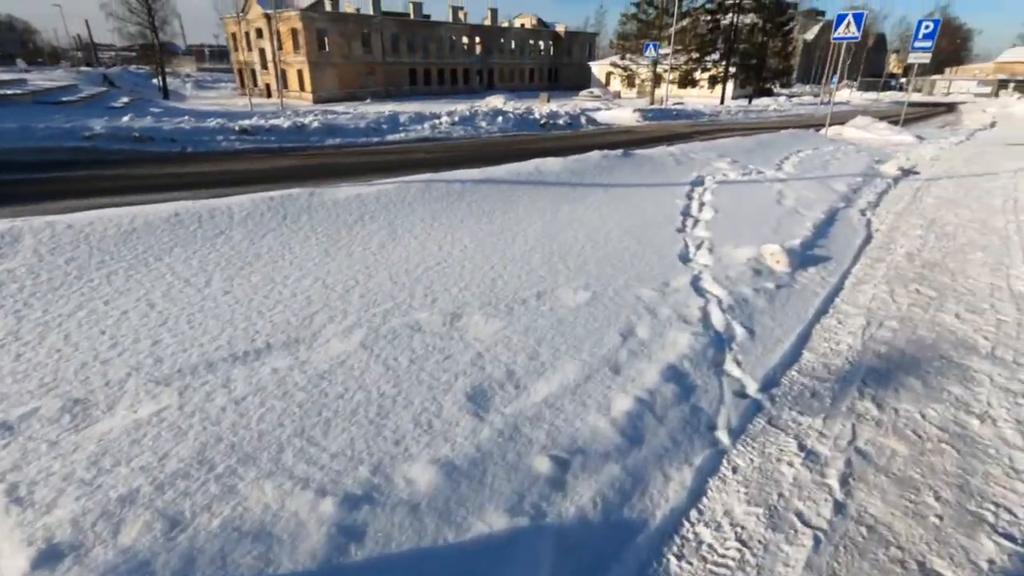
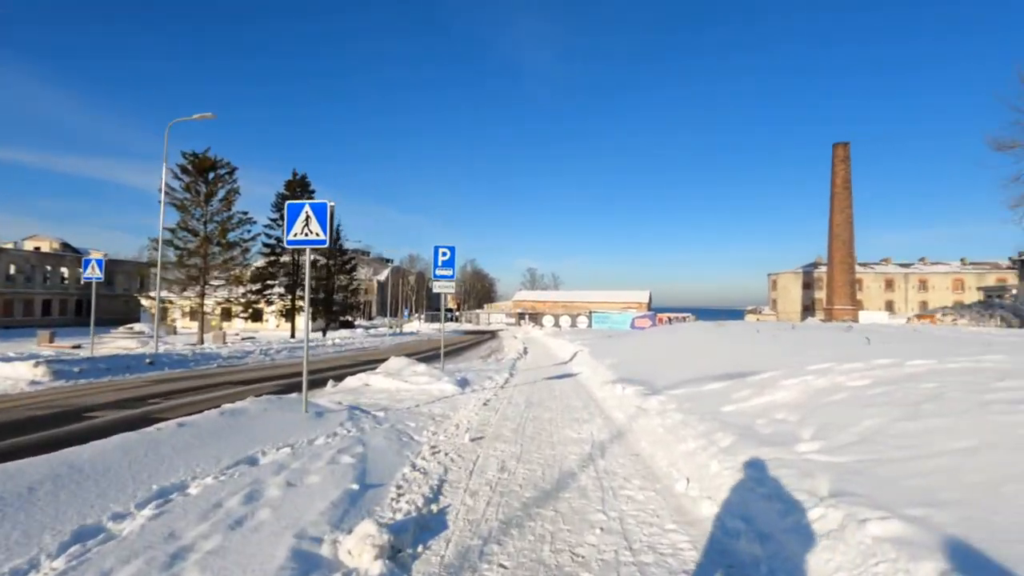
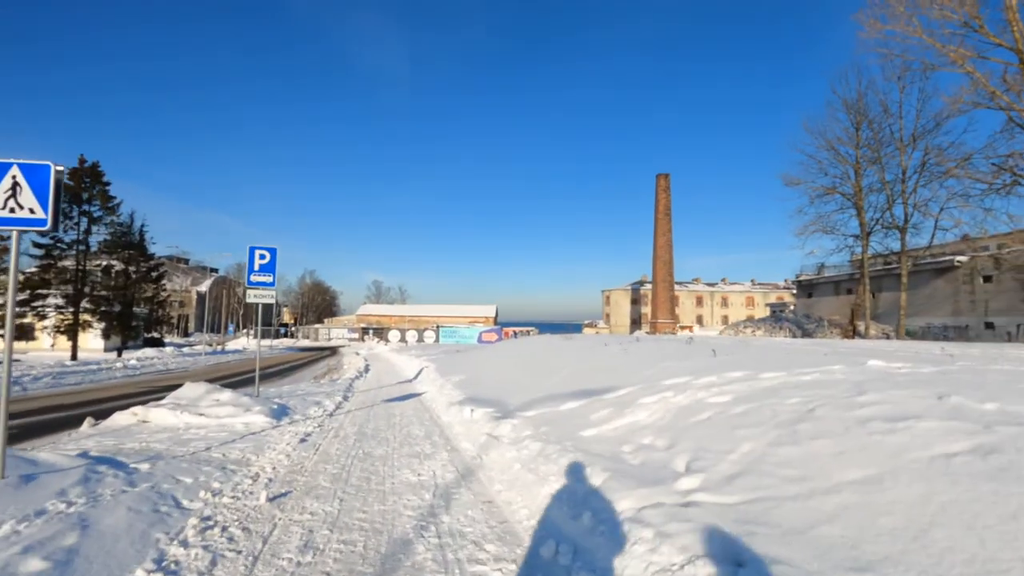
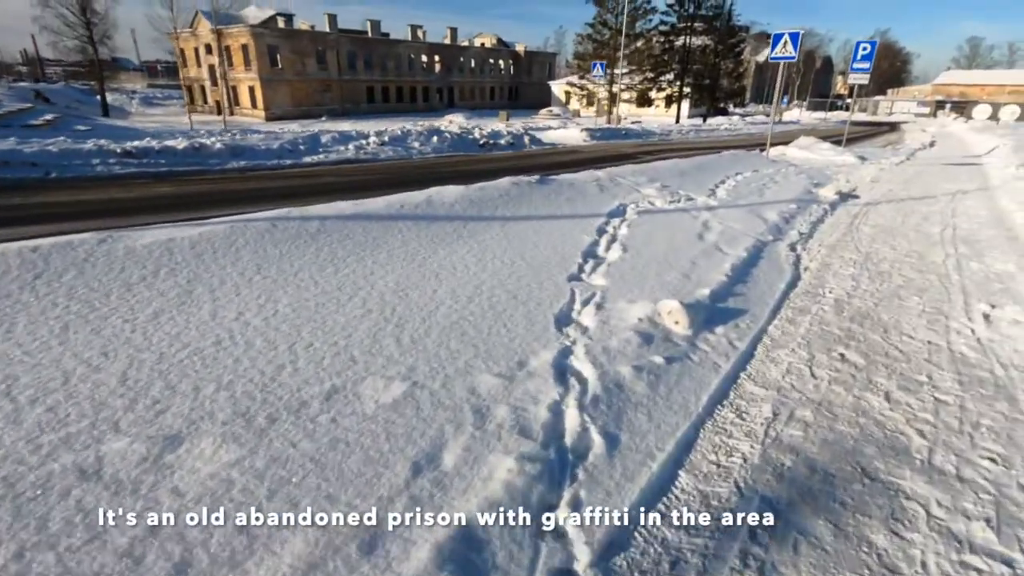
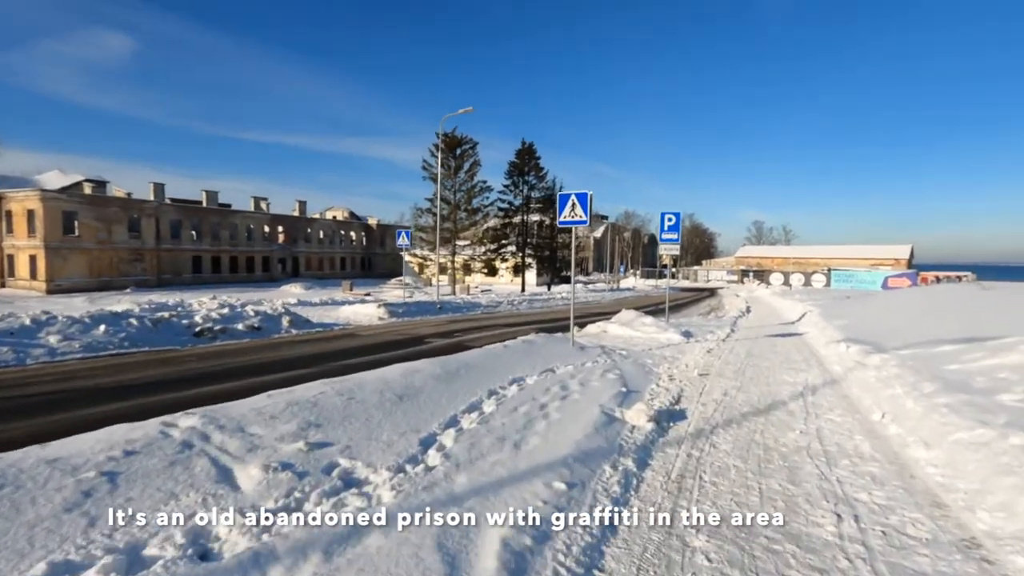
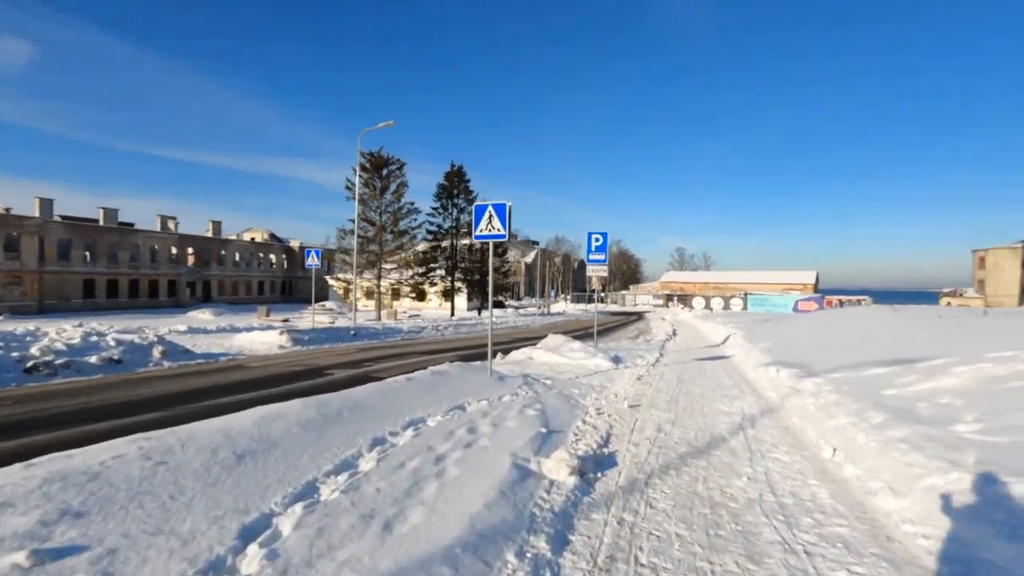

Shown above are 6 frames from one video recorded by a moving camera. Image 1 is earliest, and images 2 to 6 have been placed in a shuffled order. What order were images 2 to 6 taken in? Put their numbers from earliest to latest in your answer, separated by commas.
4, 5, 6, 2, 3
